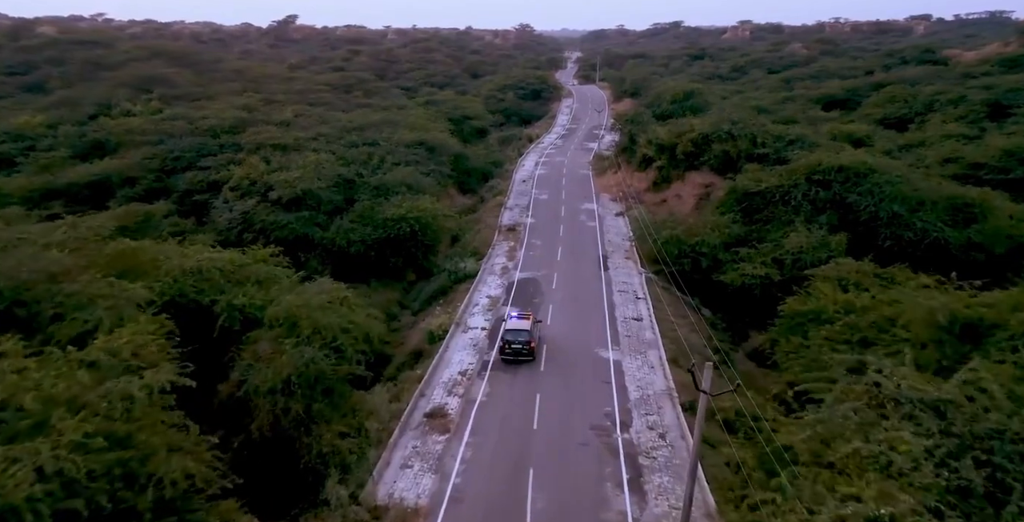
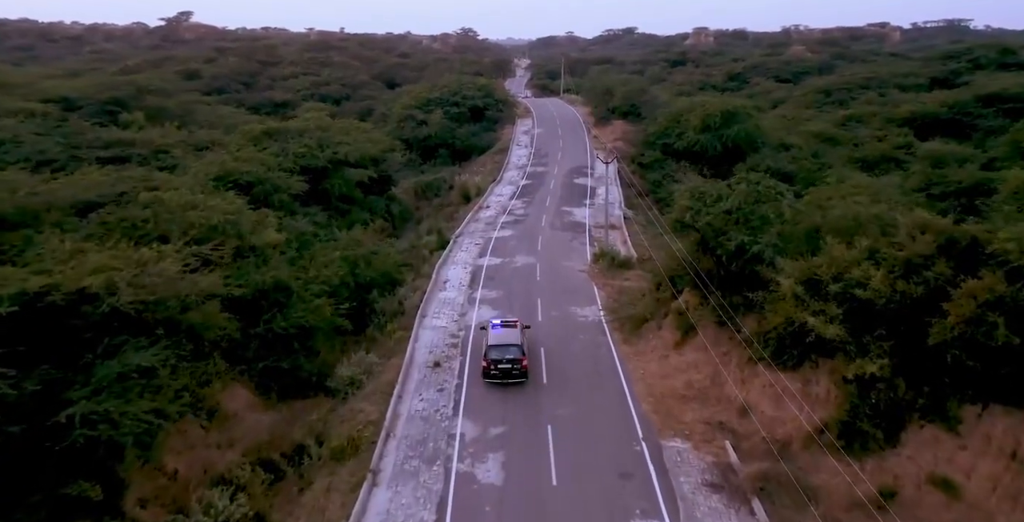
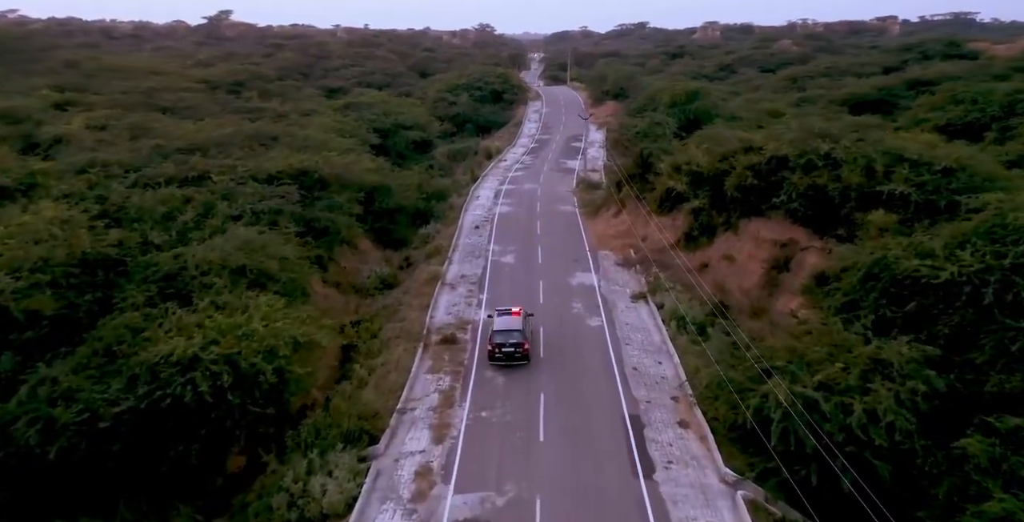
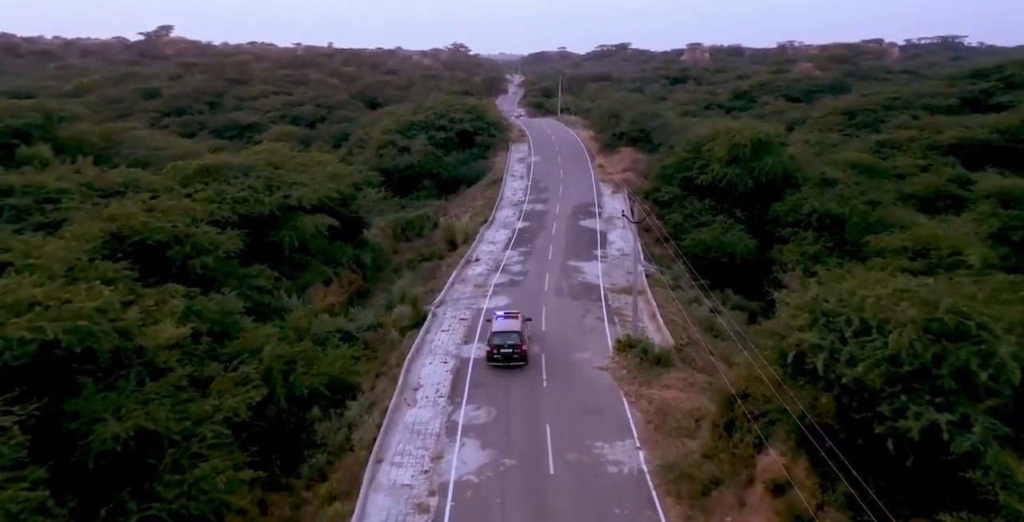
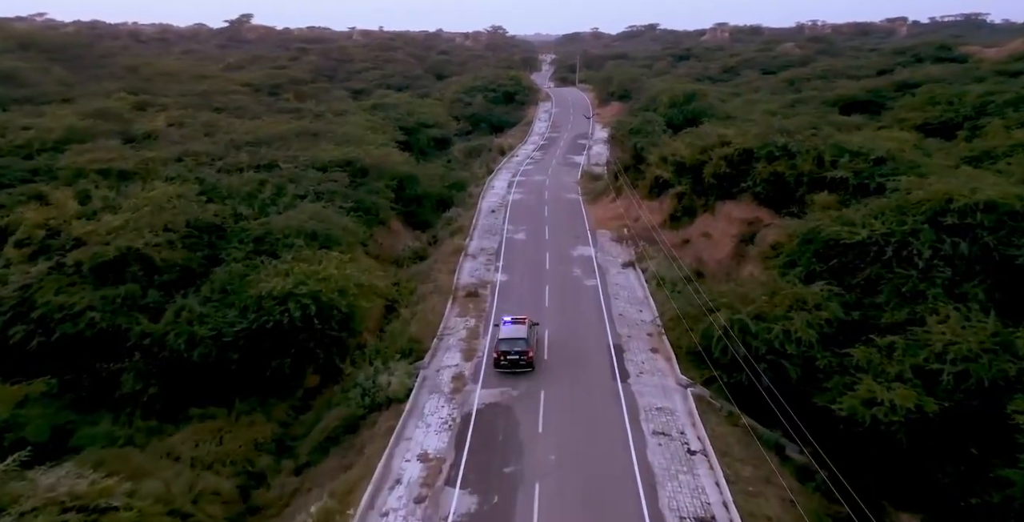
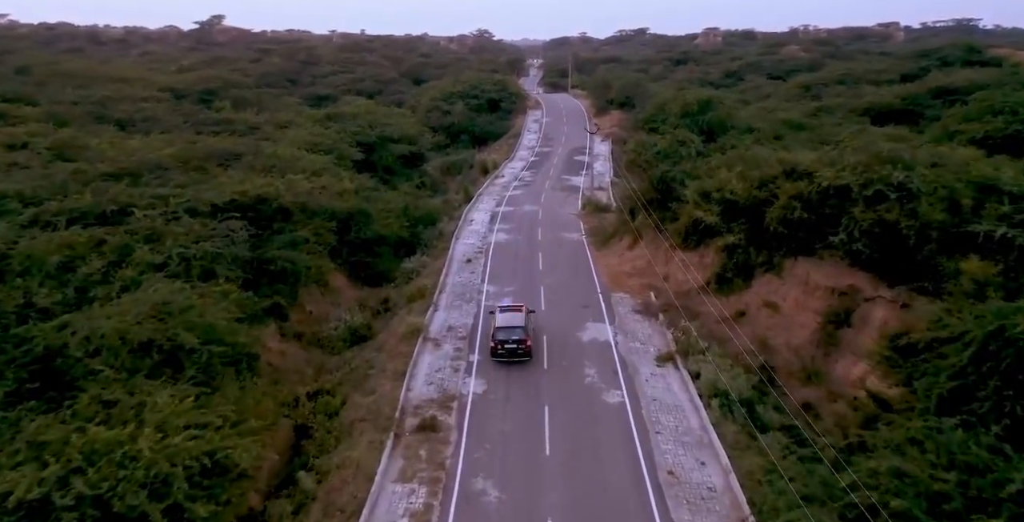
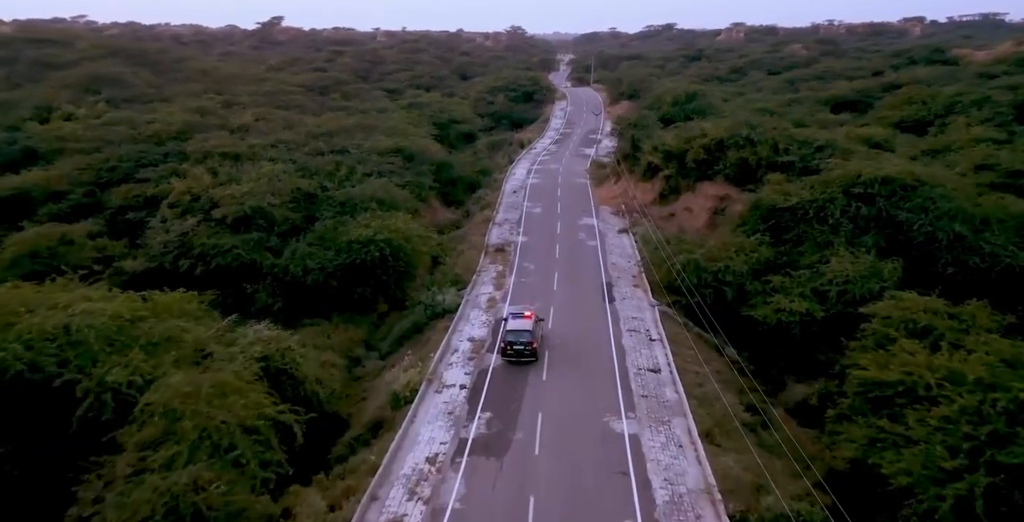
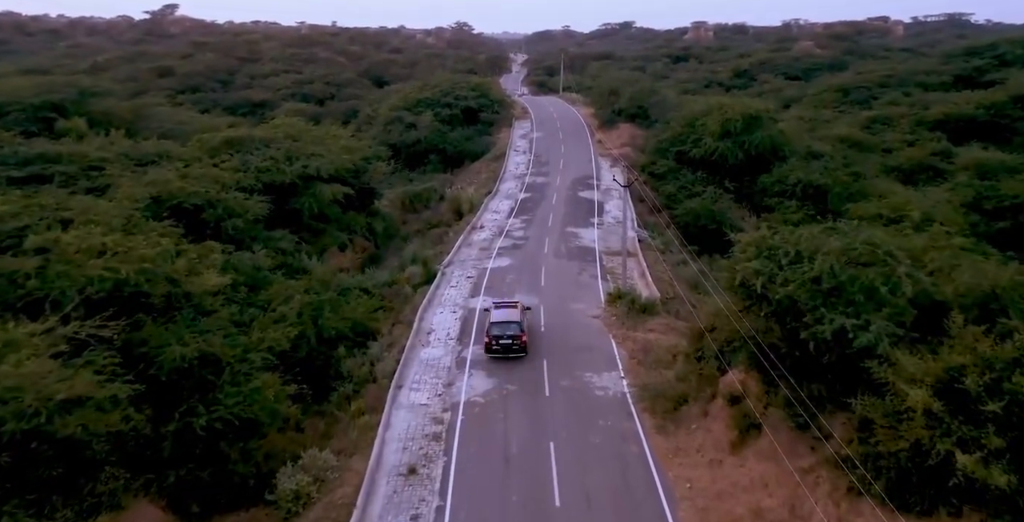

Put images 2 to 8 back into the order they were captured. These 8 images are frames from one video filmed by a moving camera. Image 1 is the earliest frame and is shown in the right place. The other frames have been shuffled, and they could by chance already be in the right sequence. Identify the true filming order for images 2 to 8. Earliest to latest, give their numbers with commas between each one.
7, 5, 3, 6, 2, 8, 4
